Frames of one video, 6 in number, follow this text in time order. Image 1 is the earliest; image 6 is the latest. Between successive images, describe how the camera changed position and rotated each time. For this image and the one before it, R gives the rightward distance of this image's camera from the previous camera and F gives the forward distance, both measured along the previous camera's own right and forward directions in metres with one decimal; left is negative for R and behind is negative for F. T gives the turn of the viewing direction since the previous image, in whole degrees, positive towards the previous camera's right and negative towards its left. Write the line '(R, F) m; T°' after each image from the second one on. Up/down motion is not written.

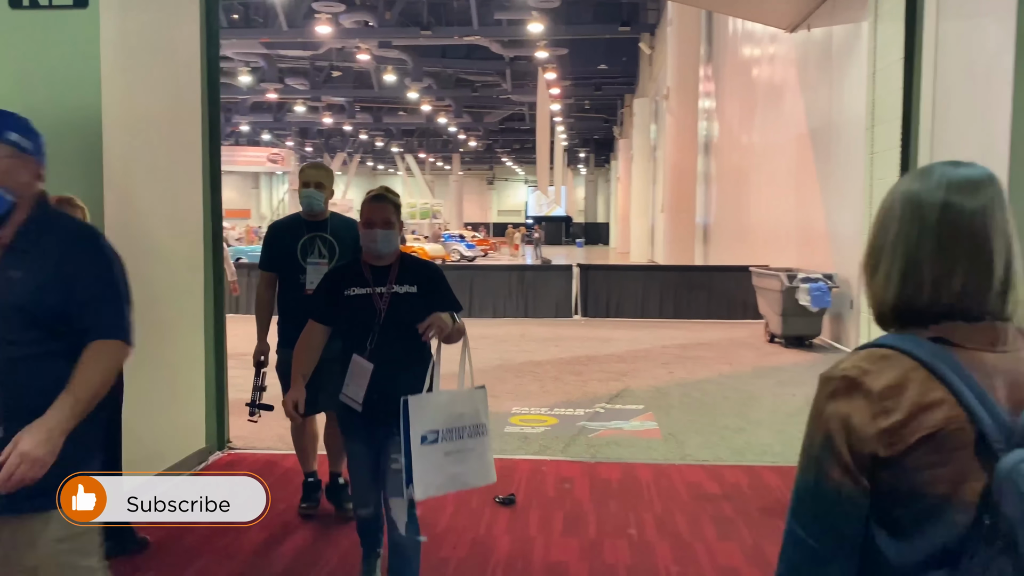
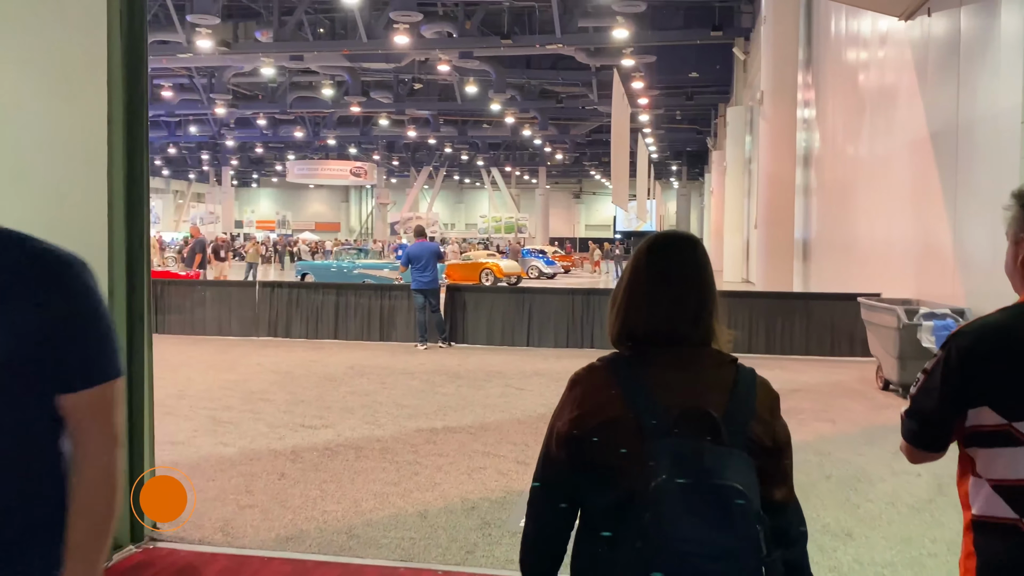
(+0.3, +1.2) m; -6°
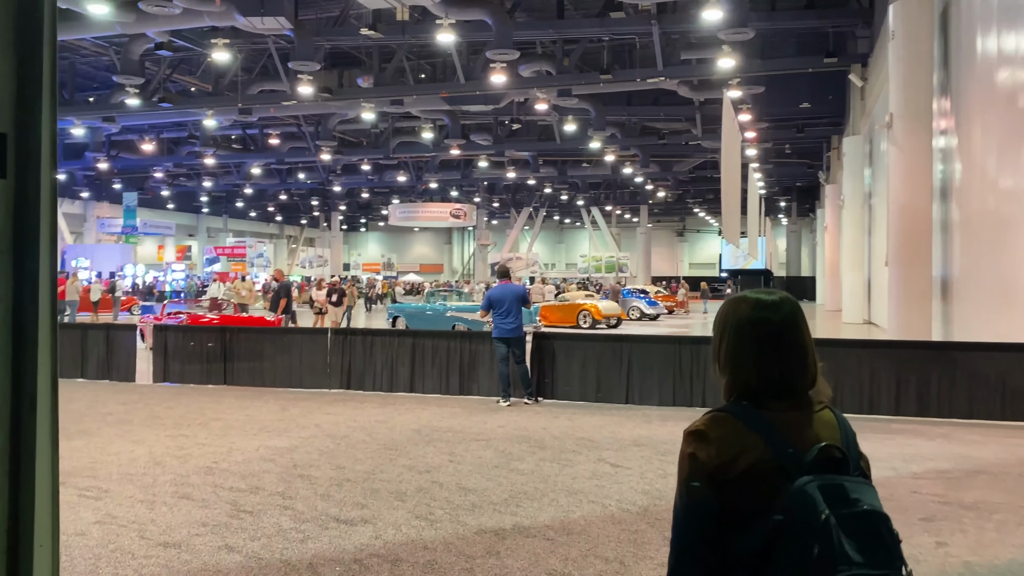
(+0.1, +1.2) m; -7°
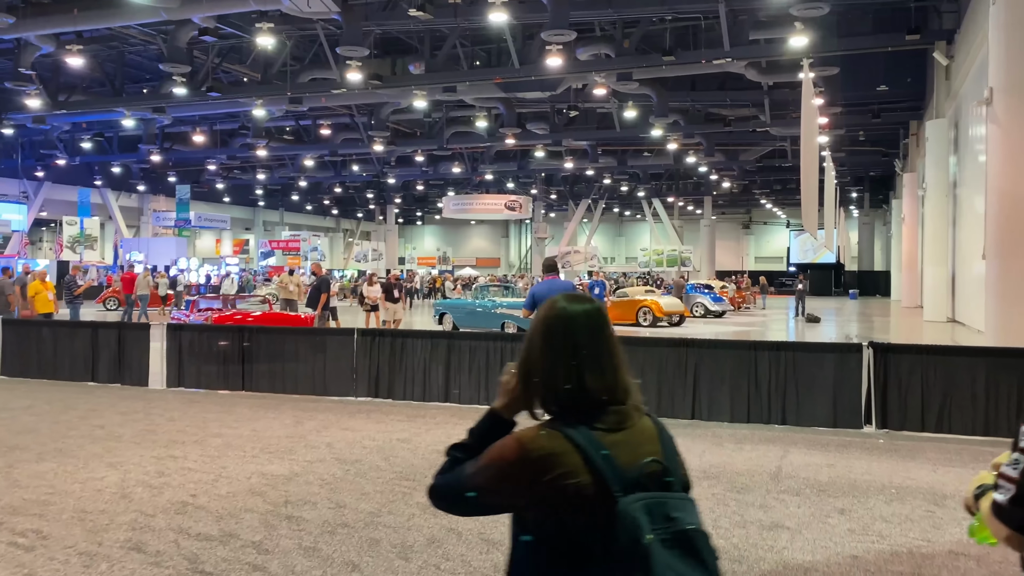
(+0.1, +1.1) m; -4°
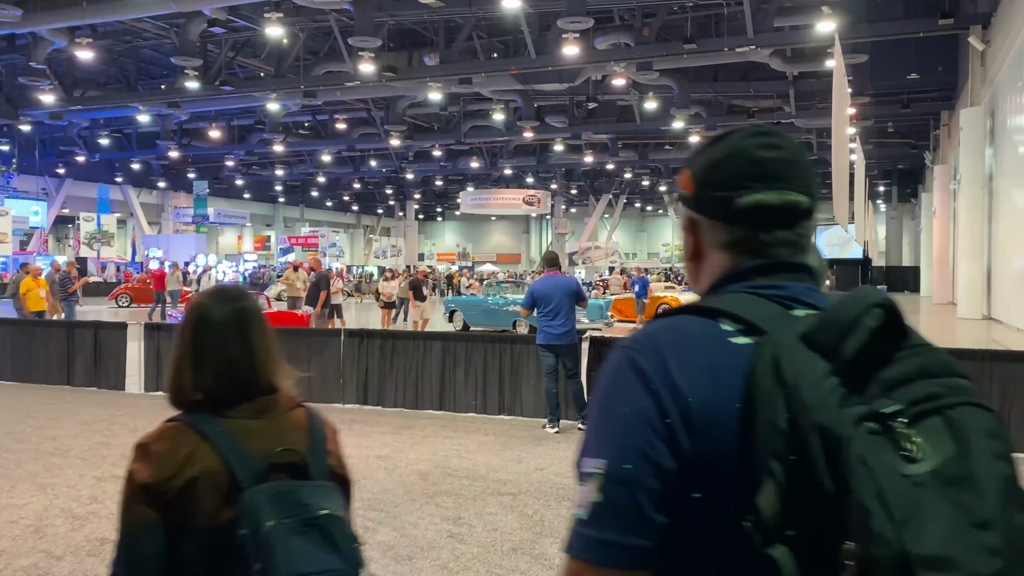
(+0.2, +0.7) m; -2°
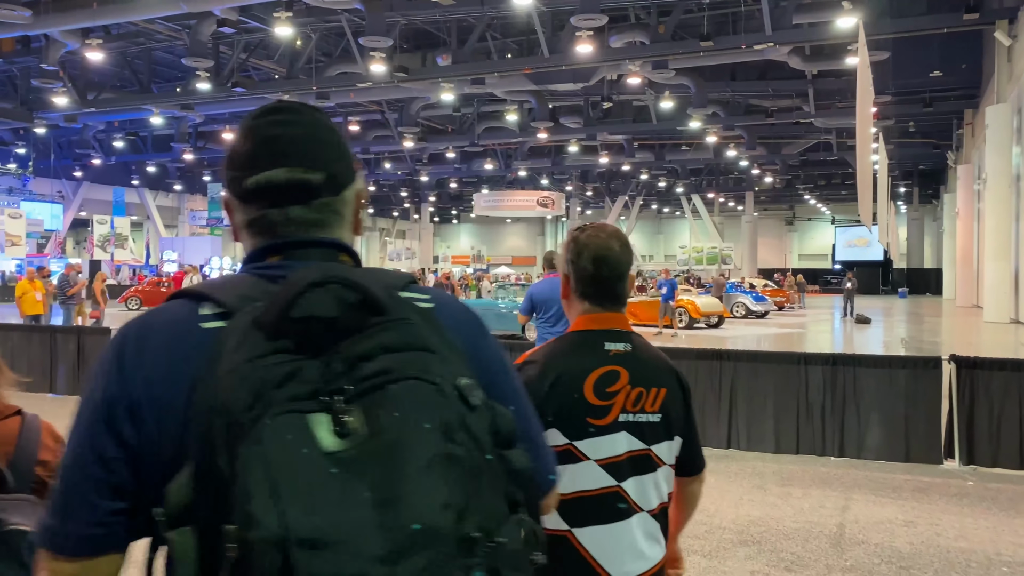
(+0.1, +0.4) m; -1°
